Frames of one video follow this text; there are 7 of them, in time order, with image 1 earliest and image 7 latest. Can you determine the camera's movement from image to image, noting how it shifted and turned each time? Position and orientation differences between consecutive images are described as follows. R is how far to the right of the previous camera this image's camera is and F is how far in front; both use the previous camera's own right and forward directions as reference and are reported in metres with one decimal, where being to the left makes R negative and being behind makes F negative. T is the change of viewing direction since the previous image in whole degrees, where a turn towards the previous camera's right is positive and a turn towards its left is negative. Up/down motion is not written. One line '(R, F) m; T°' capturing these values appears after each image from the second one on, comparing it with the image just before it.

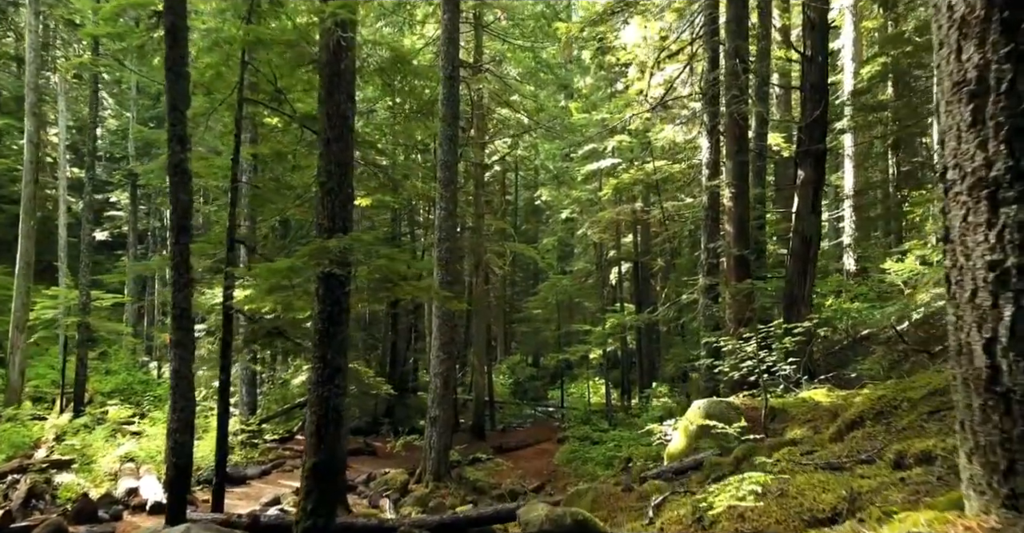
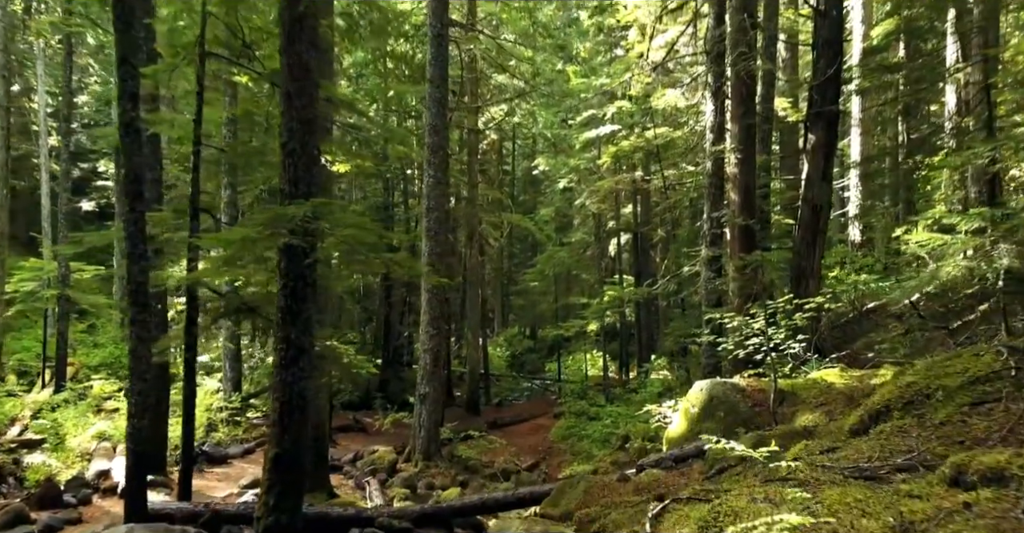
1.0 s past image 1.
(+0.1, +0.8) m; 0°
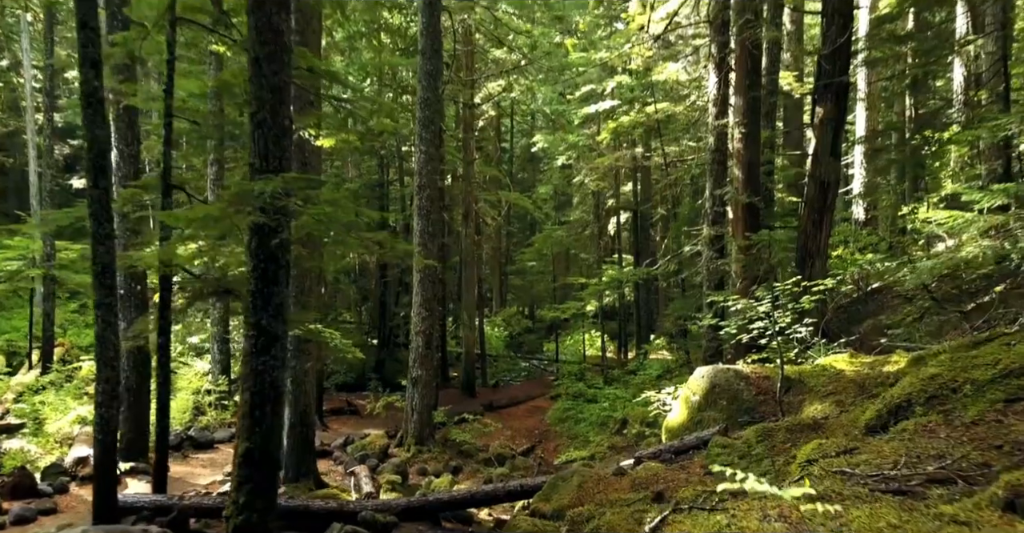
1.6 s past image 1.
(+0.1, +0.5) m; 0°
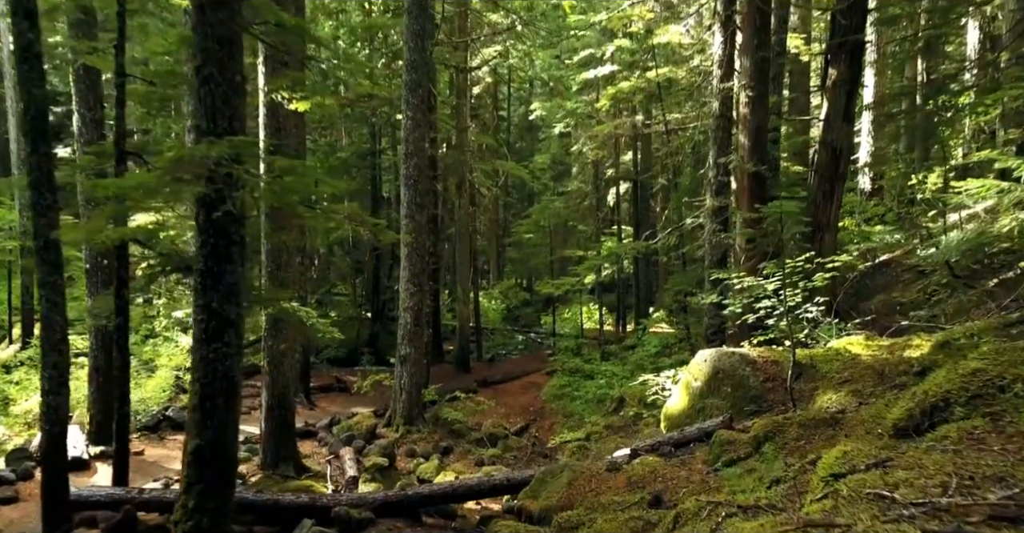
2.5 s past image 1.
(+0.1, +0.8) m; 0°
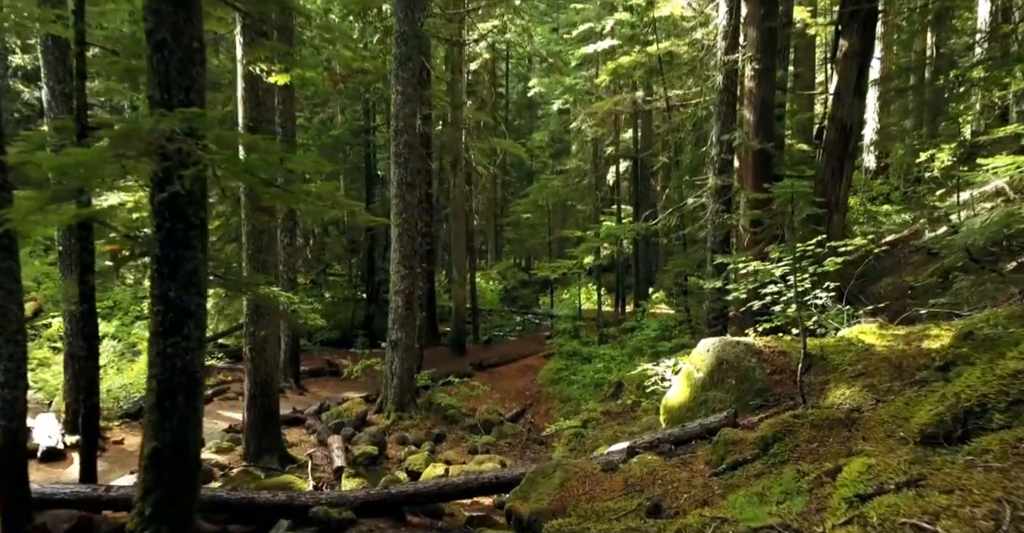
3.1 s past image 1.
(+0.1, +0.5) m; 0°
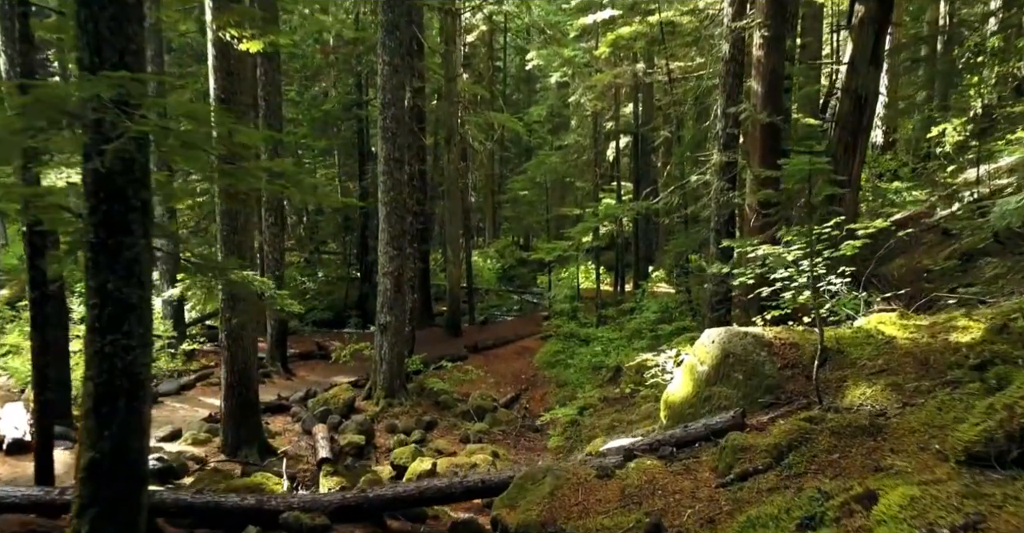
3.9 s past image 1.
(+0.1, +0.7) m; 0°
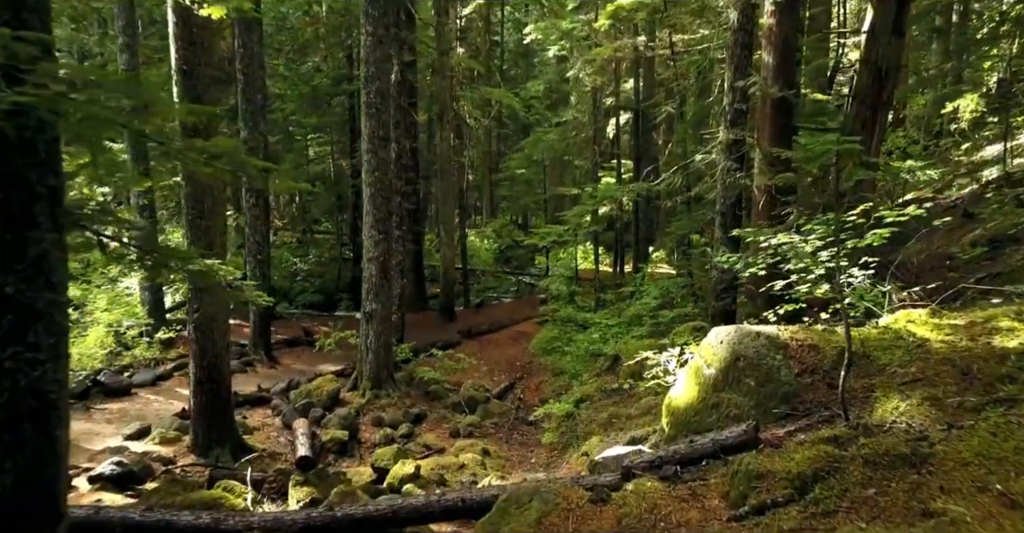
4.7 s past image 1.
(+0.1, +0.8) m; 0°
